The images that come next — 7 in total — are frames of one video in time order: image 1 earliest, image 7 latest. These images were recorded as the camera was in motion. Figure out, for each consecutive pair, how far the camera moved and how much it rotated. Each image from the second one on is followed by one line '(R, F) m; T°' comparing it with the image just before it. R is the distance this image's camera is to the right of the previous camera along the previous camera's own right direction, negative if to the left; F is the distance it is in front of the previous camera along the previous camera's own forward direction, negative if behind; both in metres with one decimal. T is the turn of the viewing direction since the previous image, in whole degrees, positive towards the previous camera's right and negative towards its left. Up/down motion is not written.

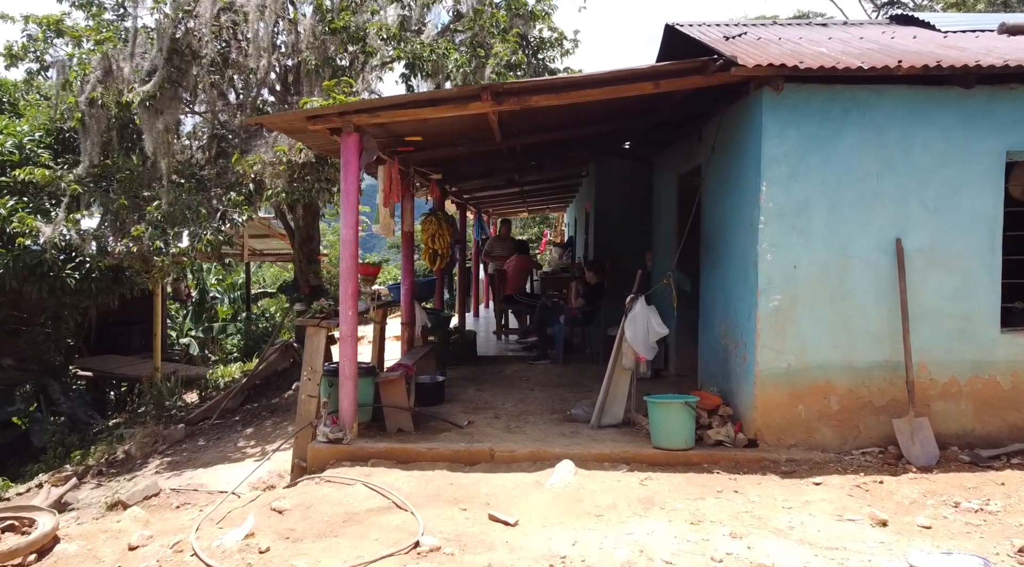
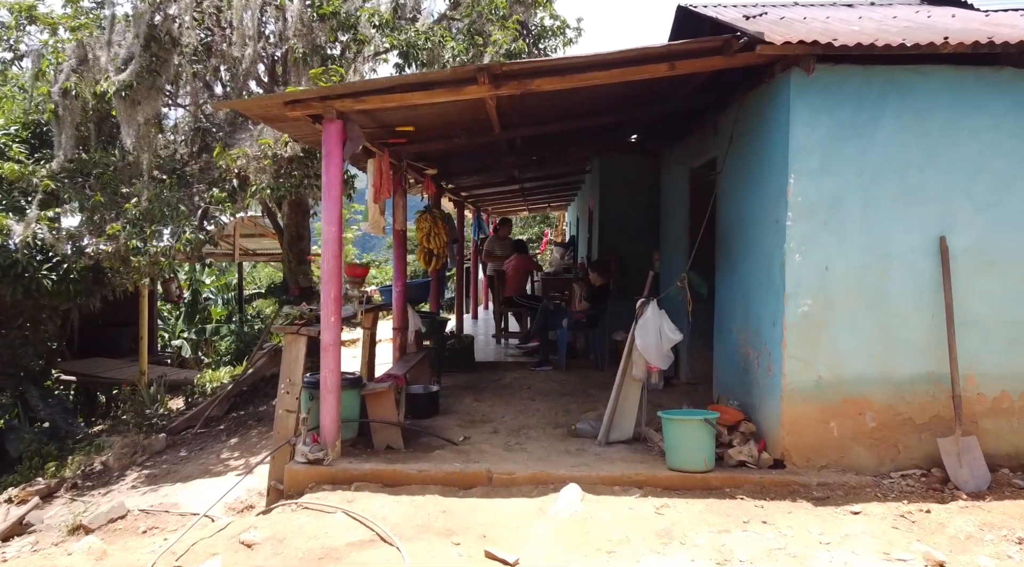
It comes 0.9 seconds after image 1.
(0.0, +0.5) m; 0°
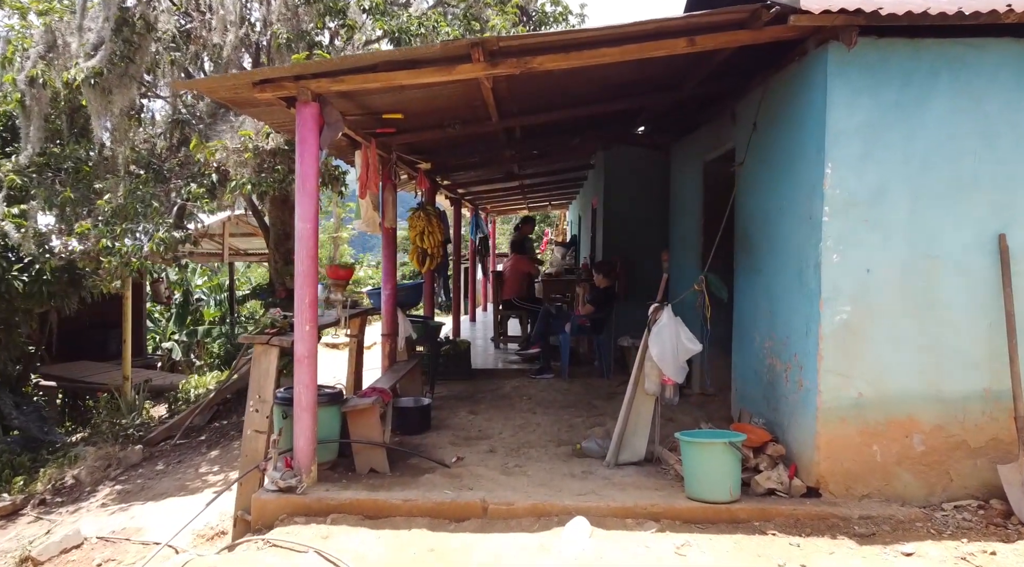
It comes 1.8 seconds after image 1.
(0.0, +0.5) m; 0°
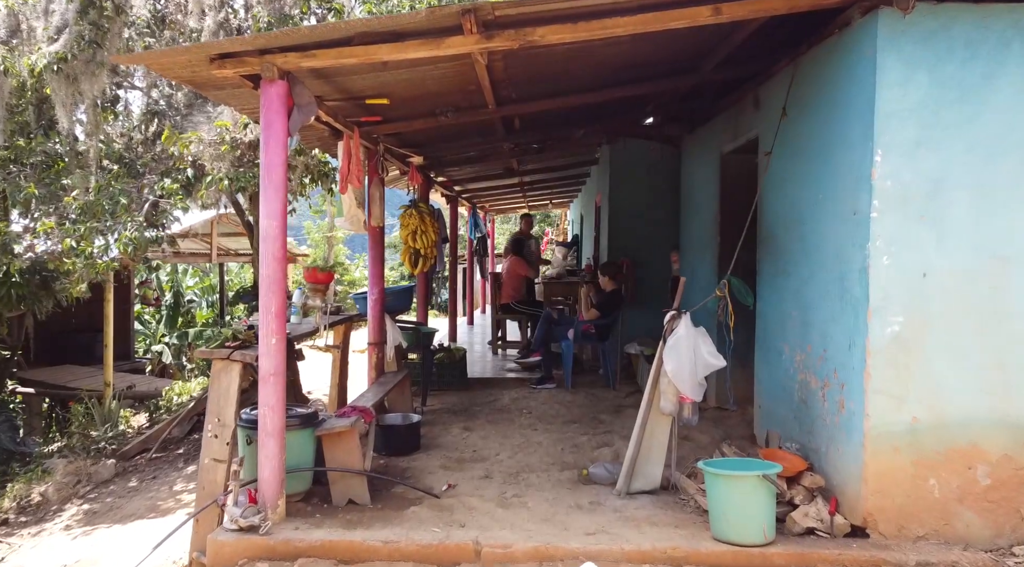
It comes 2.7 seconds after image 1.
(0.0, +0.5) m; 0°
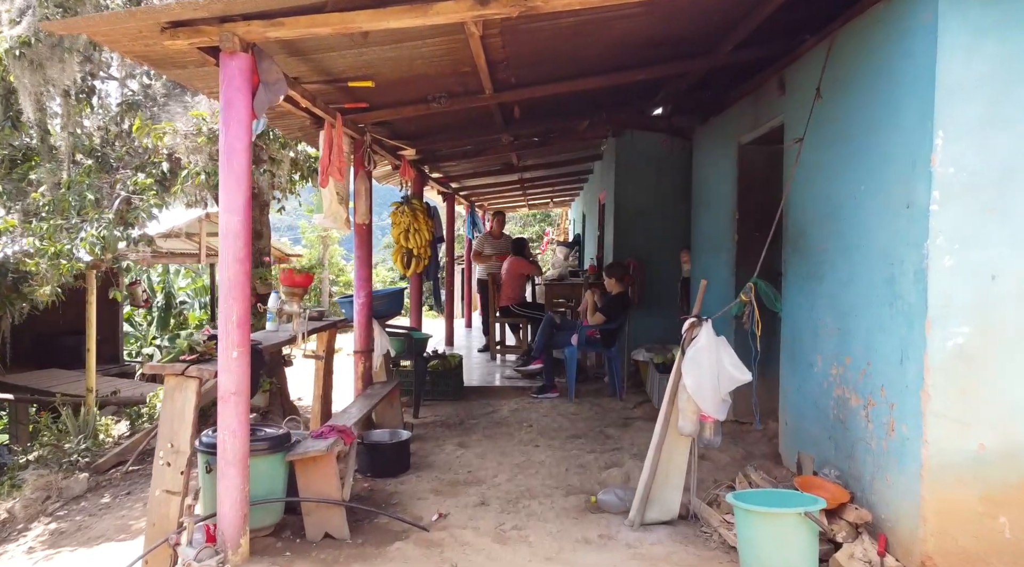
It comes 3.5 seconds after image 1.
(0.0, +0.5) m; 0°
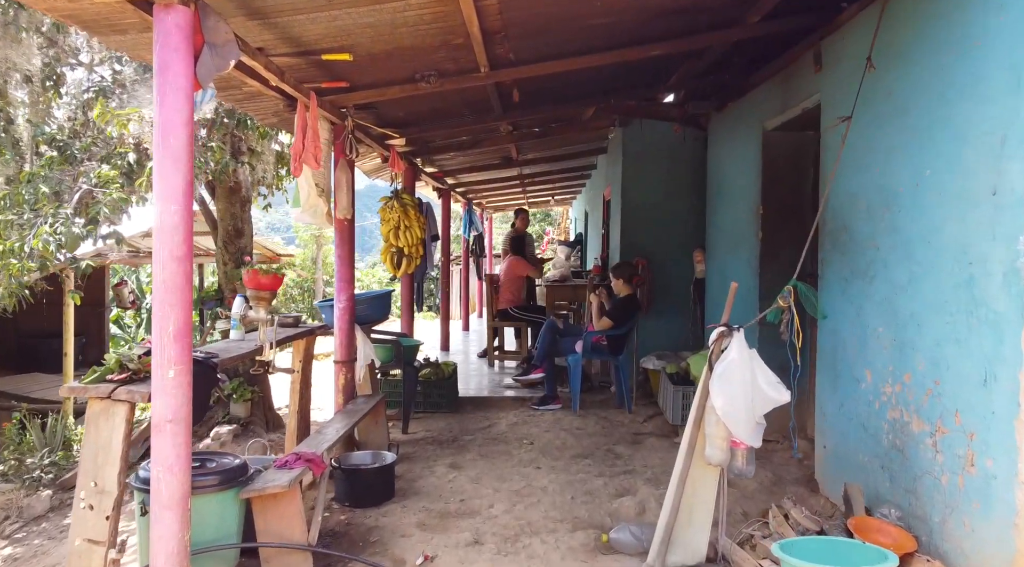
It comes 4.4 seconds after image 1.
(0.0, +0.5) m; 0°
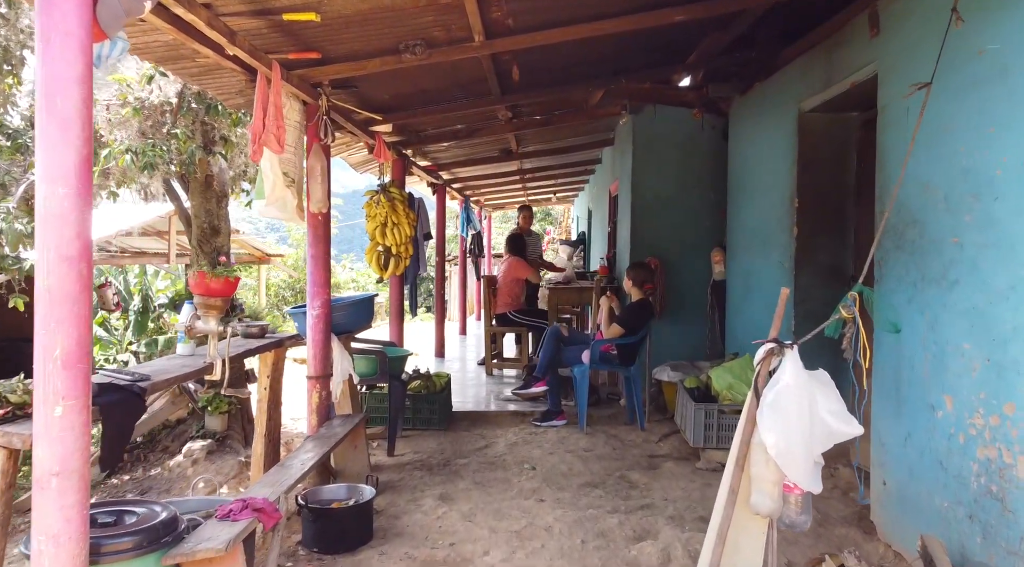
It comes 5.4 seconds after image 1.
(0.0, +0.6) m; 0°
